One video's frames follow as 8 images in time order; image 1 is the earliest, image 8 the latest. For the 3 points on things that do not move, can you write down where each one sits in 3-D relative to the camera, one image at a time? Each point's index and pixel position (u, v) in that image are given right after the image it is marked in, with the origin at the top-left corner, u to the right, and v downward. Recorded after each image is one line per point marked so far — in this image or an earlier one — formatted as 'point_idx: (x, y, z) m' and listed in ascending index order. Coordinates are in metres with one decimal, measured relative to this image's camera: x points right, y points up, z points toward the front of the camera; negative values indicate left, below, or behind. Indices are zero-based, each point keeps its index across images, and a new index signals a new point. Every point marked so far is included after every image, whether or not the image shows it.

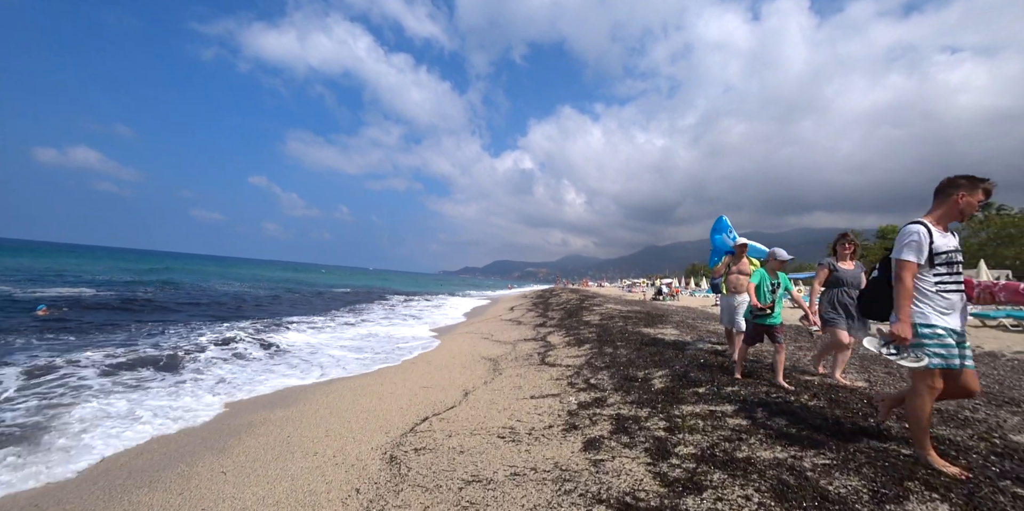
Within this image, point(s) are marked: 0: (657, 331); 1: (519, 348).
0: (+3.9, -2.1, +11.4) m
1: (+0.2, -2.8, +12.5) m
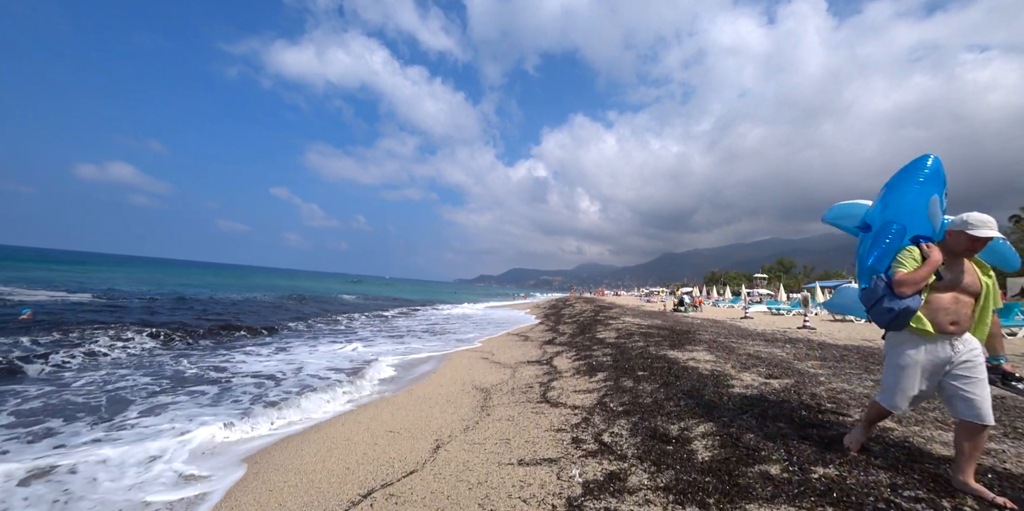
0: (+3.9, -2.3, +9.3) m
1: (+0.2, -3.0, +10.5) m
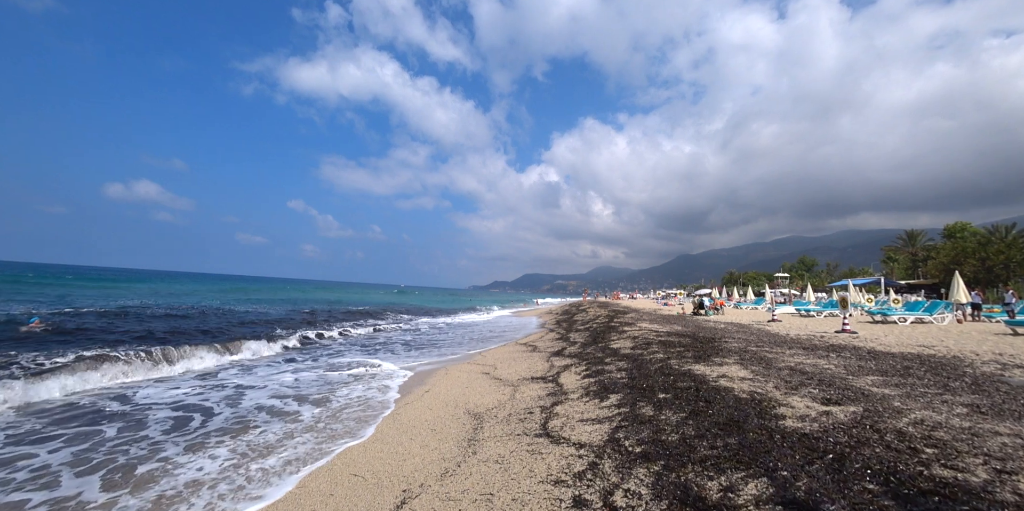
0: (+3.8, -2.2, +7.8) m
1: (+0.2, -3.0, +9.1) m
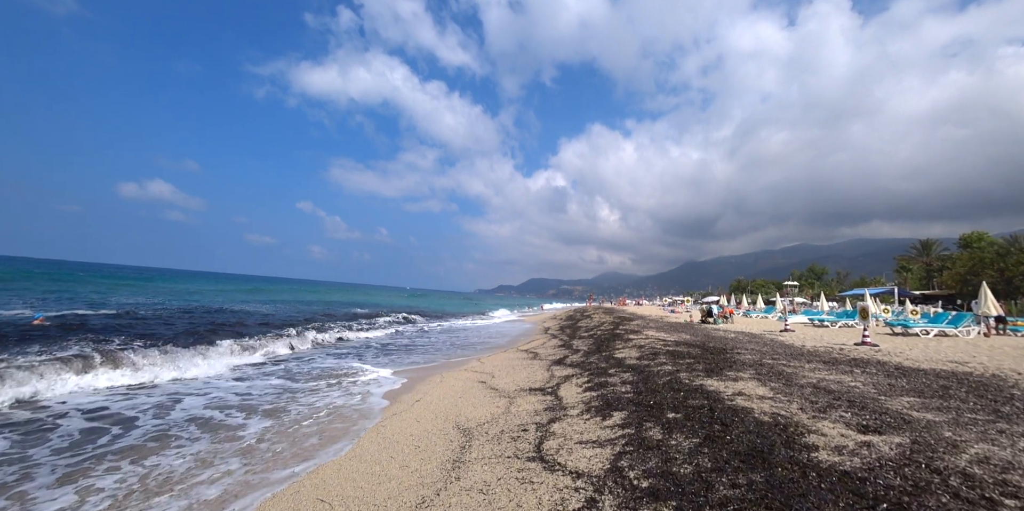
0: (+3.7, -2.3, +7.0) m
1: (+0.1, -3.1, +8.4) m
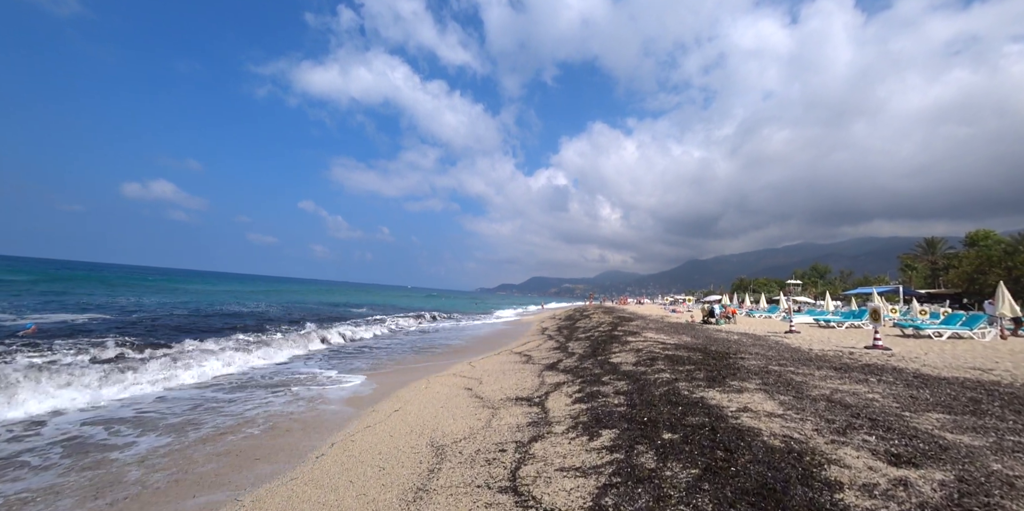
0: (+3.4, -2.3, +6.3) m
1: (-0.3, -3.0, +7.6) m
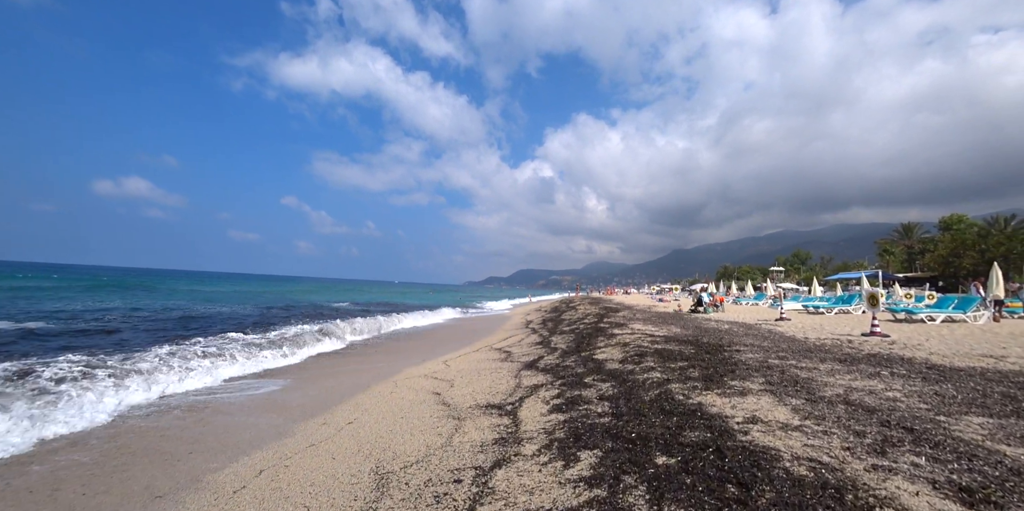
0: (+2.9, -2.0, +5.2) m
1: (-0.8, -2.8, +6.5) m
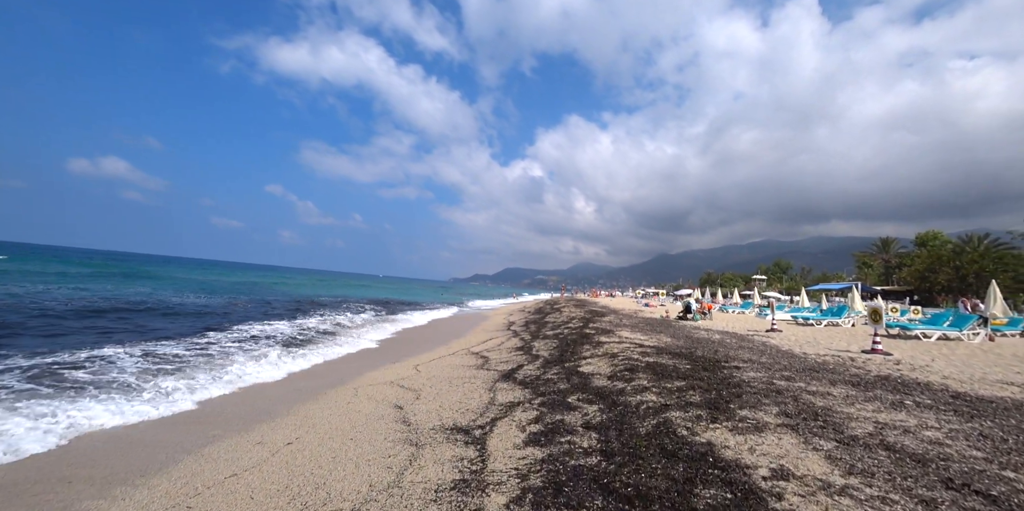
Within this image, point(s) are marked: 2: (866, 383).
0: (+2.5, -2.0, +4.1) m
1: (-1.2, -2.7, +5.3) m
2: (+7.1, -2.5, +8.3) m
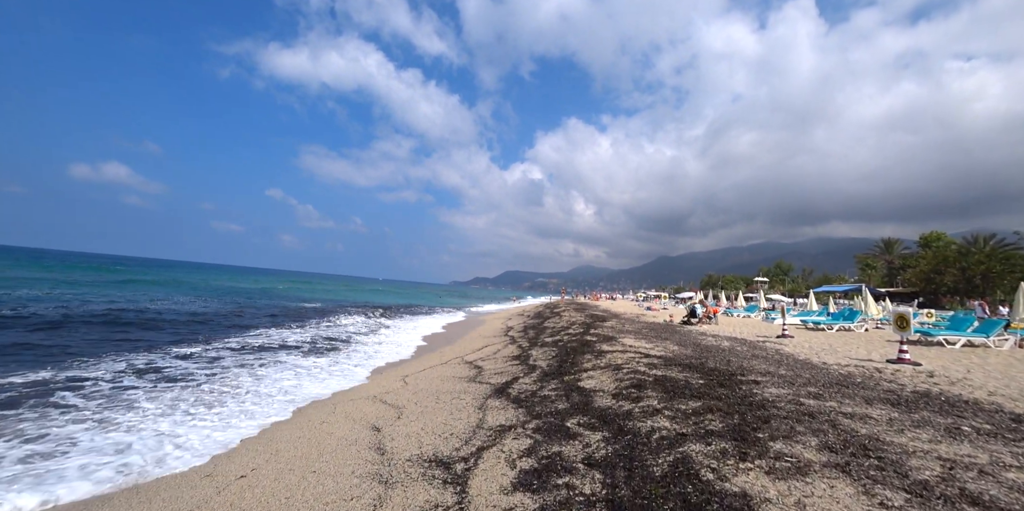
0: (+2.3, -2.0, +3.1) m
1: (-1.4, -2.7, +4.3) m
2: (+6.9, -2.6, +7.3) m
